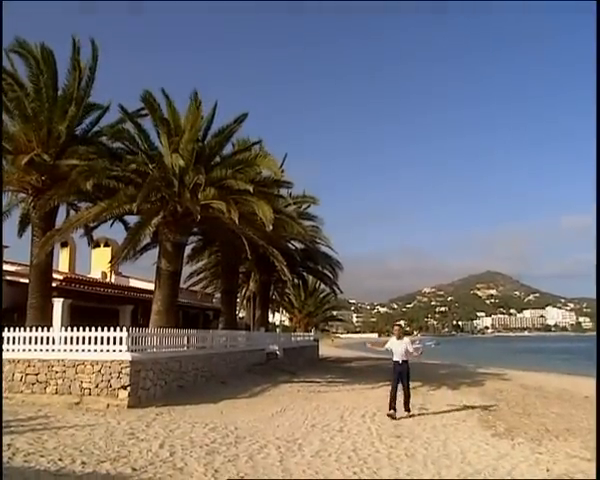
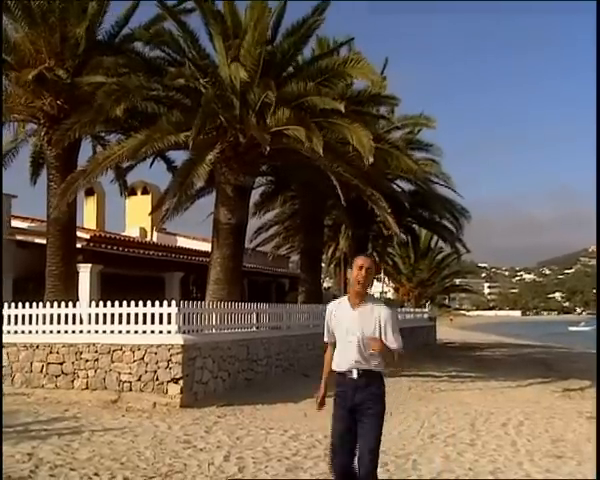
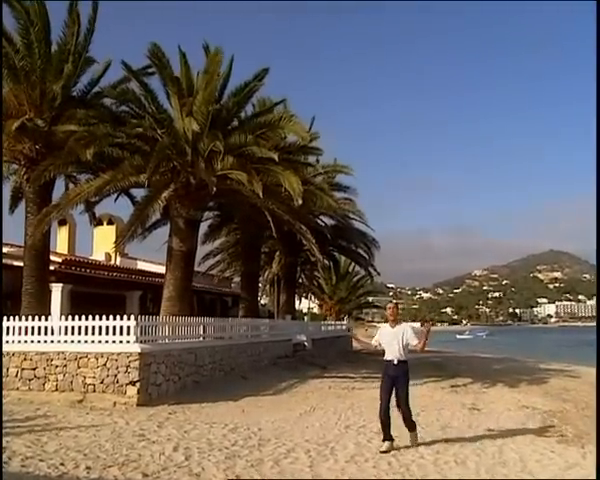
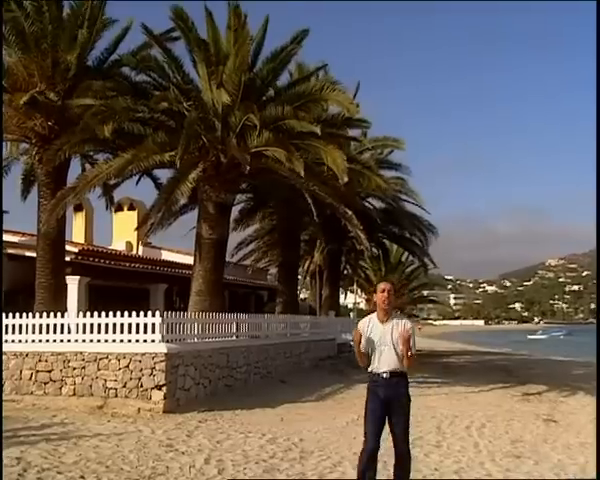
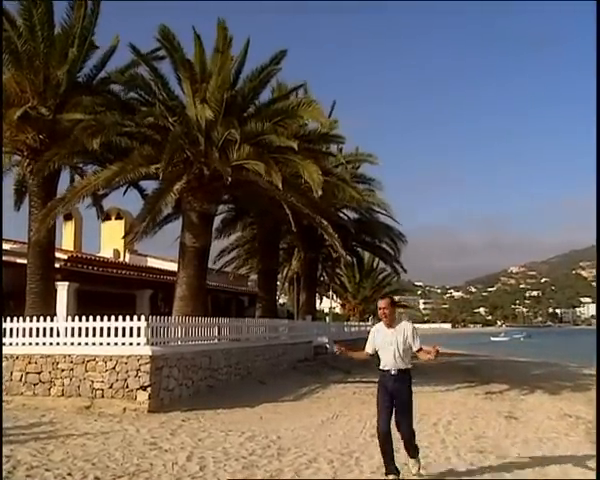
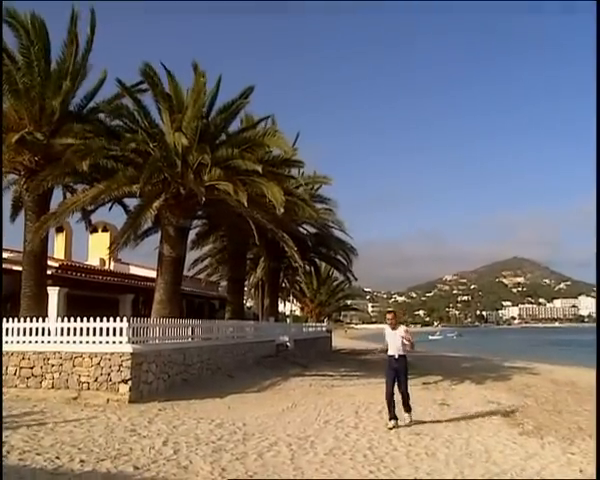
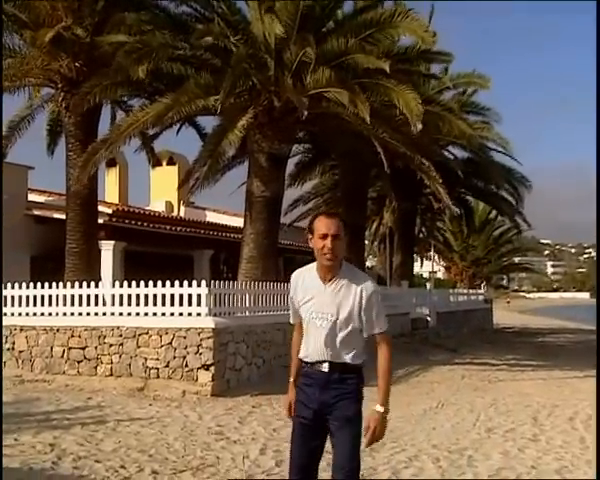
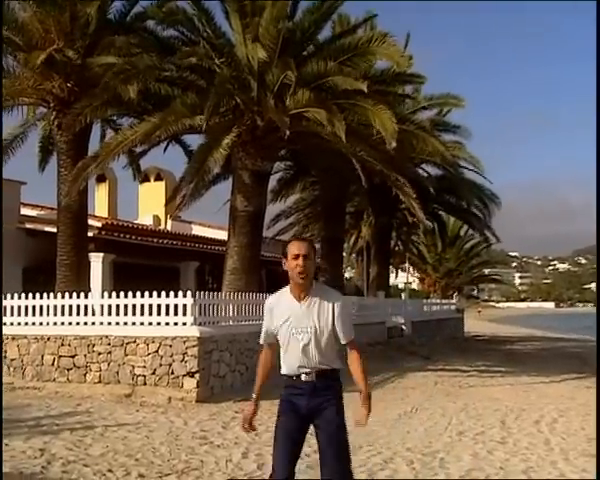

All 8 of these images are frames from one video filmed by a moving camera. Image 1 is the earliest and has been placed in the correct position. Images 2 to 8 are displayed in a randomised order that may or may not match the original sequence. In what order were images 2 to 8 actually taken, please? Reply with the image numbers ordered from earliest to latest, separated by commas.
6, 3, 5, 4, 2, 8, 7
